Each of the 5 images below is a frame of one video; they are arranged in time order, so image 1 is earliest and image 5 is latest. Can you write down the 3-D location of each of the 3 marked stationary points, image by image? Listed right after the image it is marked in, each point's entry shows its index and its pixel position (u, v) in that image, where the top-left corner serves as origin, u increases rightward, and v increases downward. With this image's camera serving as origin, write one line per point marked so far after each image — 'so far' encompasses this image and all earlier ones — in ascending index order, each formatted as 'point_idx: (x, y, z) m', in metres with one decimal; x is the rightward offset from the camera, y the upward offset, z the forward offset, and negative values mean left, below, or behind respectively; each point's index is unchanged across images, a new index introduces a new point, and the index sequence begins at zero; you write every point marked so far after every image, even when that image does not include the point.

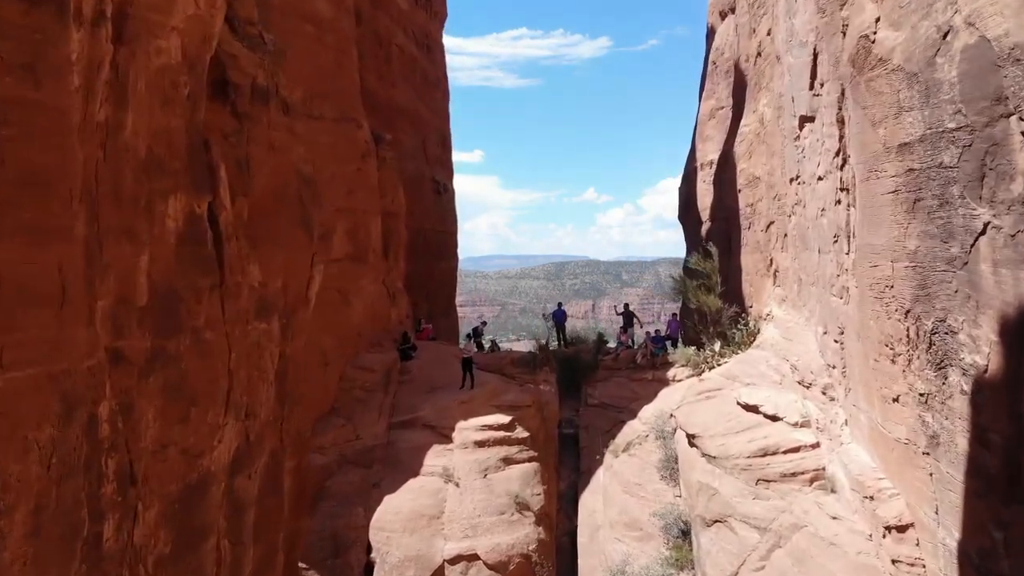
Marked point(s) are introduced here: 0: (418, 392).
0: (-1.2, -1.3, +12.9) m
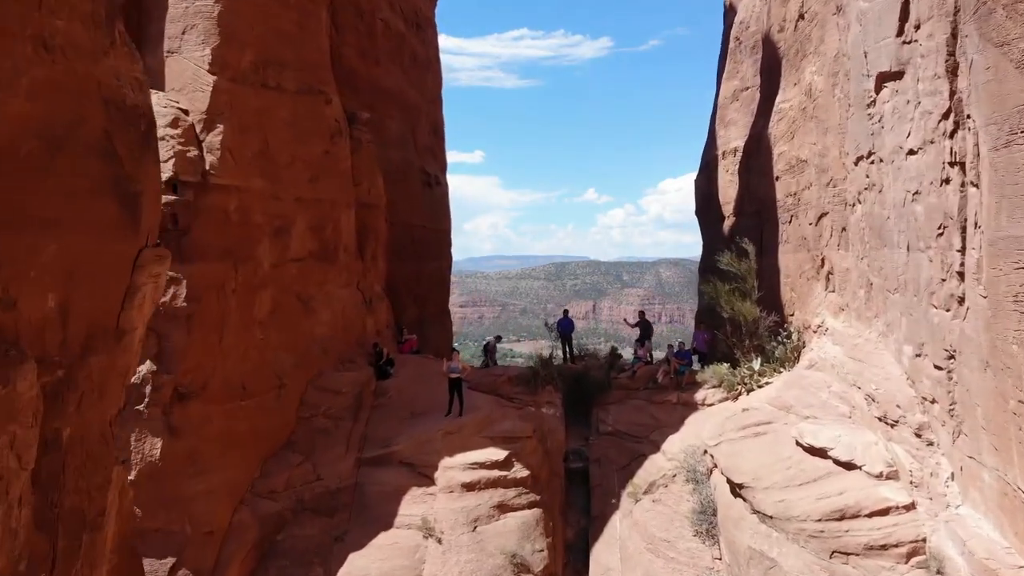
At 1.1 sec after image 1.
0: (-1.2, -1.4, +10.6) m
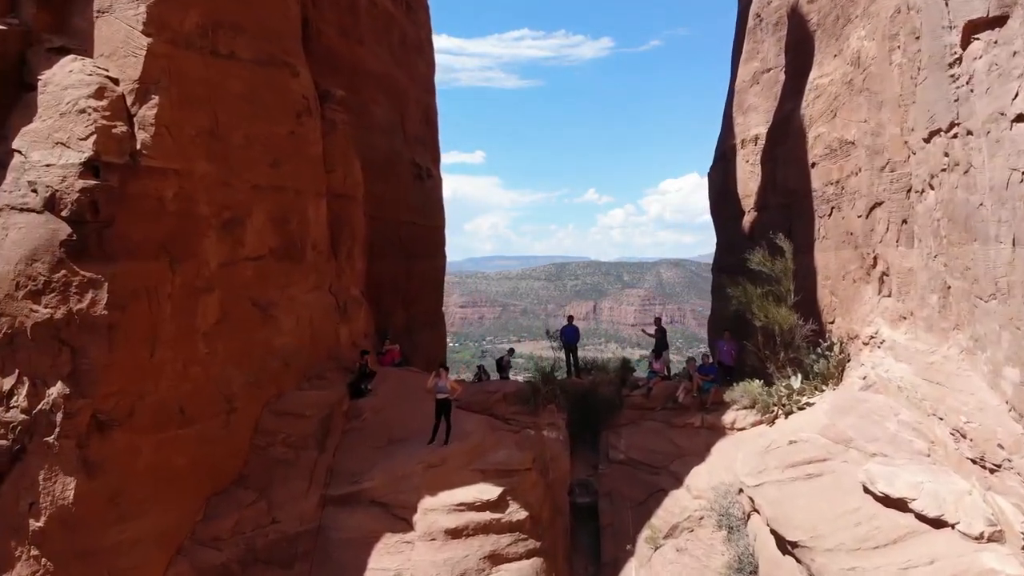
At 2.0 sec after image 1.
0: (-1.3, -1.4, +9.0) m
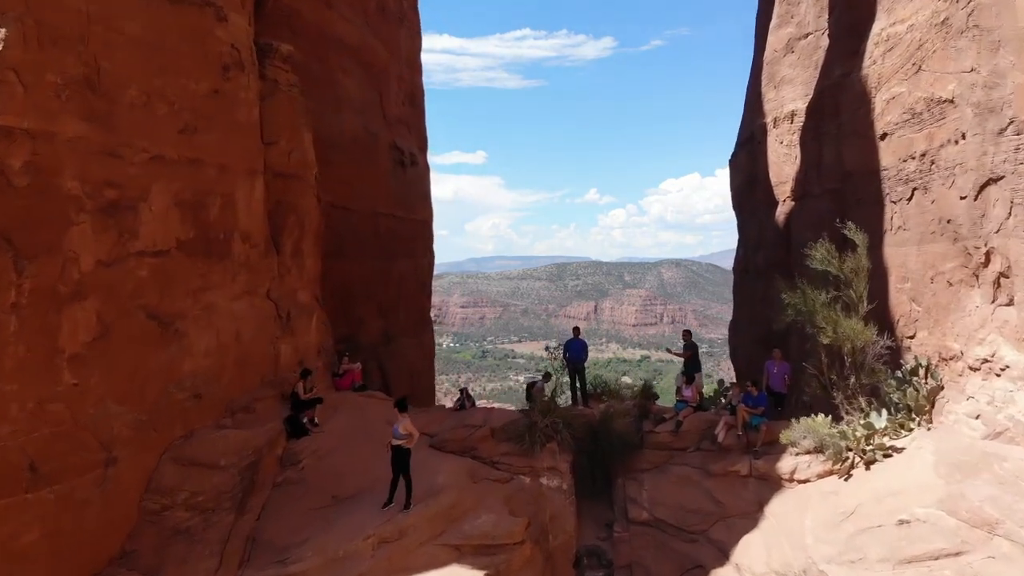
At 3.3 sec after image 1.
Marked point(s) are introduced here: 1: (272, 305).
0: (-1.4, -1.4, +6.8) m
1: (-1.9, -0.1, +7.9) m
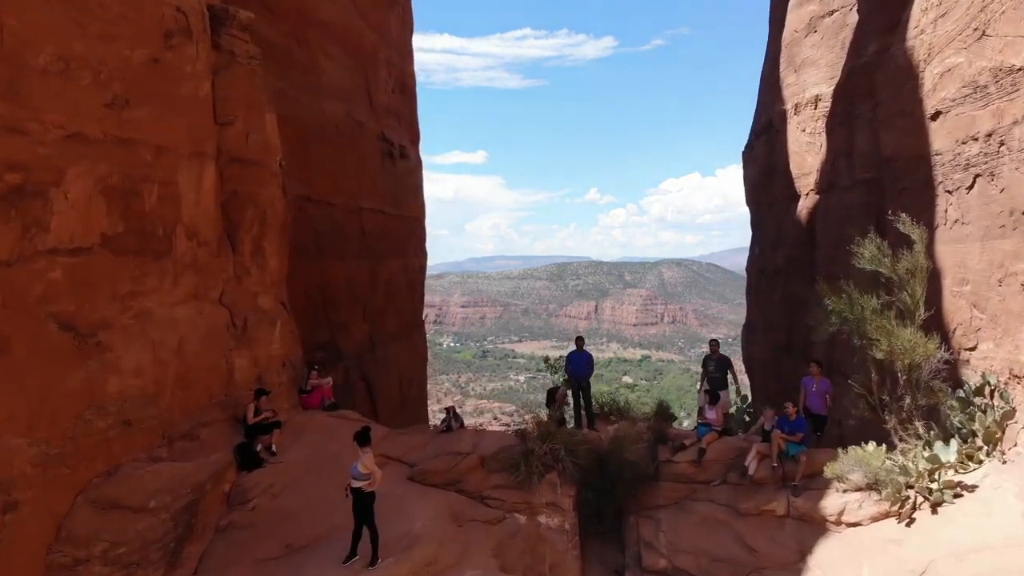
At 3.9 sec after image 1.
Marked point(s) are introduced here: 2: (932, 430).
0: (-1.4, -1.5, +5.6) m
1: (-1.9, -0.2, +6.8) m
2: (+2.5, -0.8, +6.1) m
